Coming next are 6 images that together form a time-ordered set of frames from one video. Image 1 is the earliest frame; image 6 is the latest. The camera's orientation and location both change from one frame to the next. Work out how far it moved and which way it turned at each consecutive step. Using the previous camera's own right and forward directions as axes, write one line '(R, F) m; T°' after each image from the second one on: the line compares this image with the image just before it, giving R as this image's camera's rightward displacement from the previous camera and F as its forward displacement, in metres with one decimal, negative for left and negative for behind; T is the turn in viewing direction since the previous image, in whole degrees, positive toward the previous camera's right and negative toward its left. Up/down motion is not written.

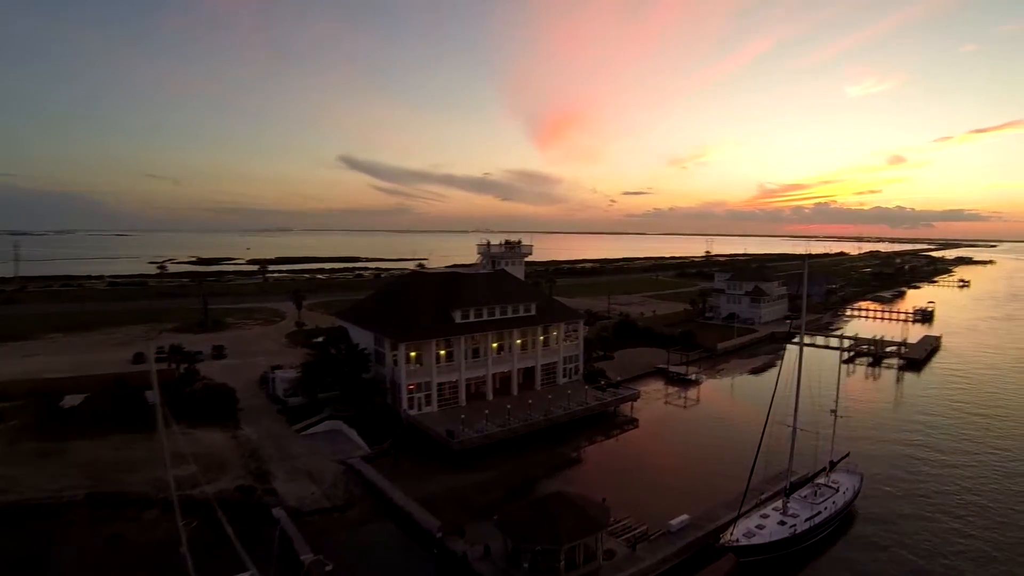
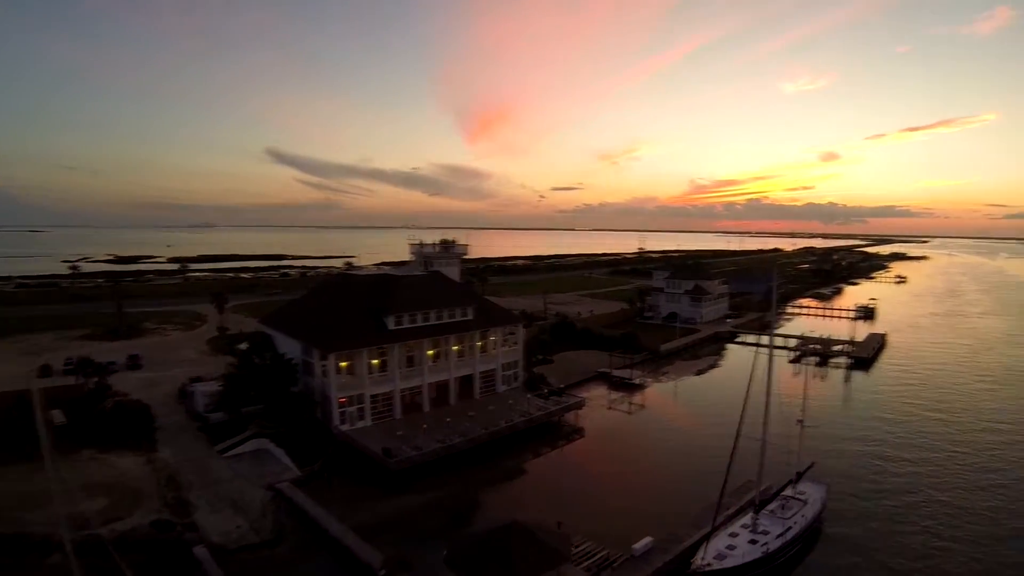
(-0.3, +1.7) m; +7°
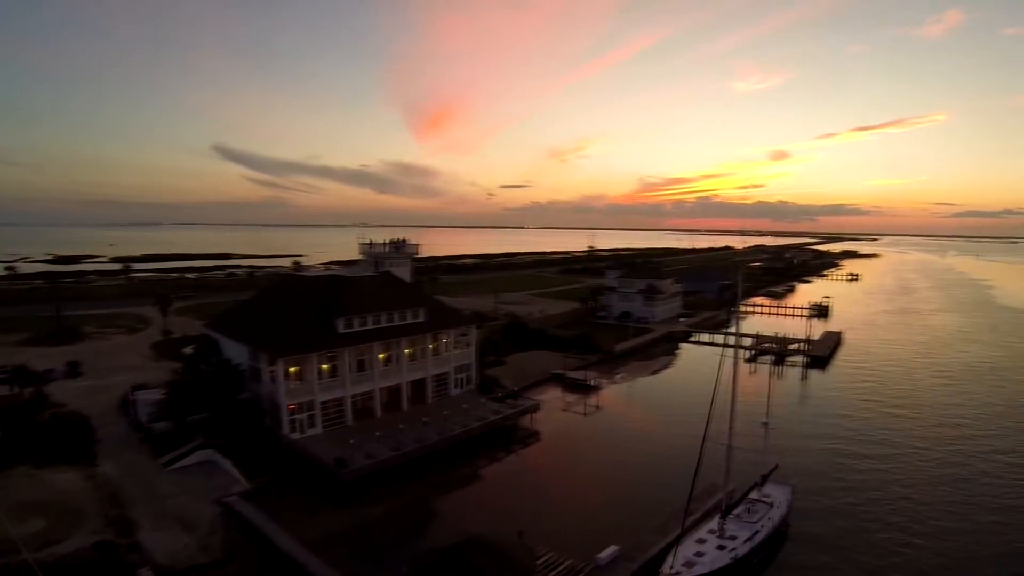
(0.0, +0.8) m; +4°
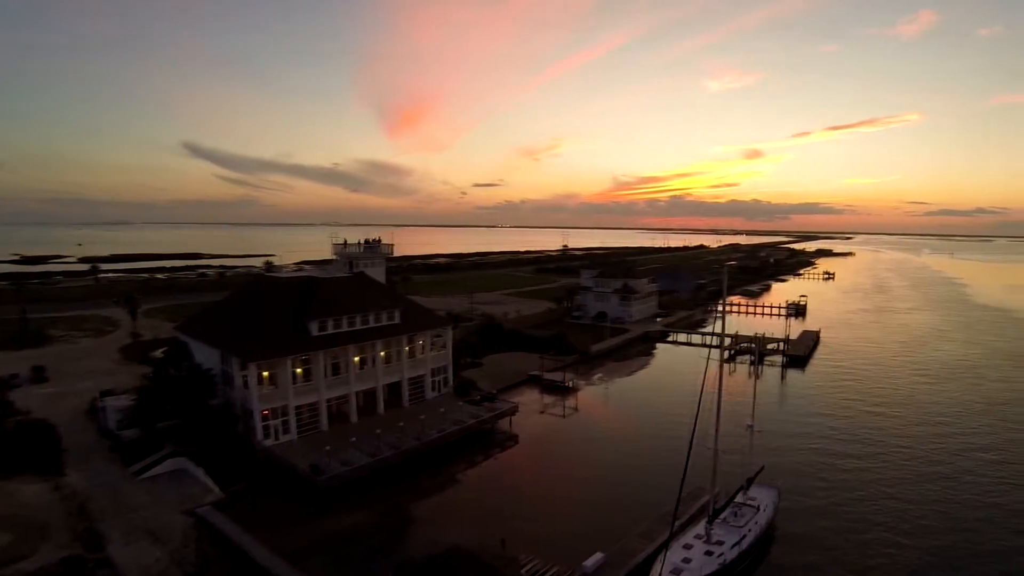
(-0.1, +0.4) m; +2°
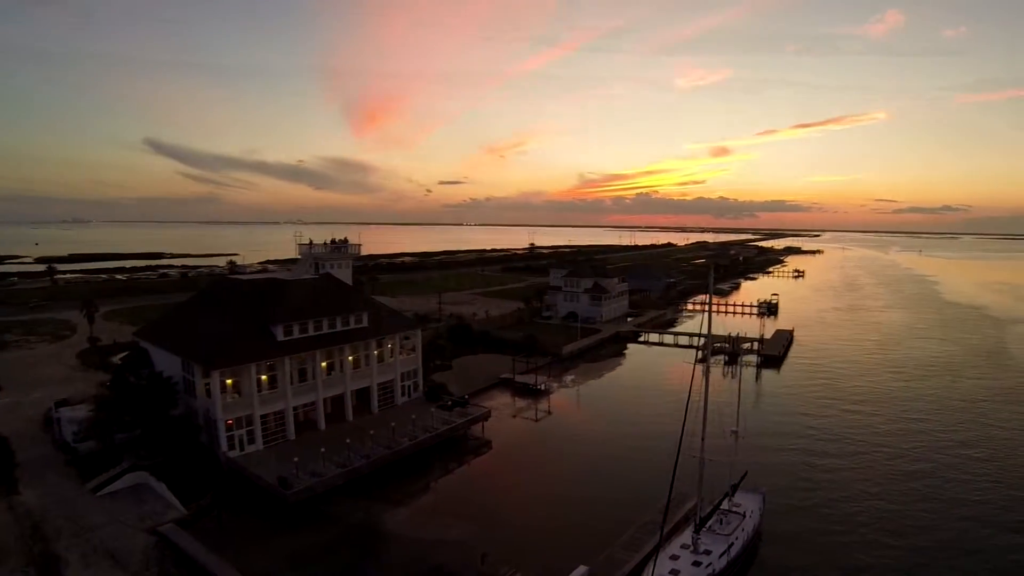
(-0.2, +0.6) m; +3°
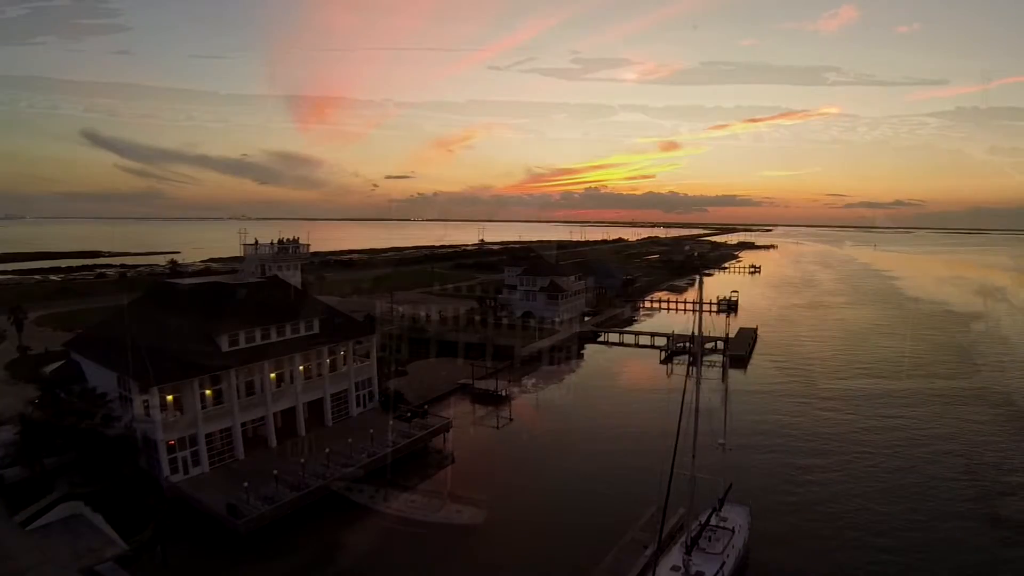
(-0.3, +0.9) m; +5°
